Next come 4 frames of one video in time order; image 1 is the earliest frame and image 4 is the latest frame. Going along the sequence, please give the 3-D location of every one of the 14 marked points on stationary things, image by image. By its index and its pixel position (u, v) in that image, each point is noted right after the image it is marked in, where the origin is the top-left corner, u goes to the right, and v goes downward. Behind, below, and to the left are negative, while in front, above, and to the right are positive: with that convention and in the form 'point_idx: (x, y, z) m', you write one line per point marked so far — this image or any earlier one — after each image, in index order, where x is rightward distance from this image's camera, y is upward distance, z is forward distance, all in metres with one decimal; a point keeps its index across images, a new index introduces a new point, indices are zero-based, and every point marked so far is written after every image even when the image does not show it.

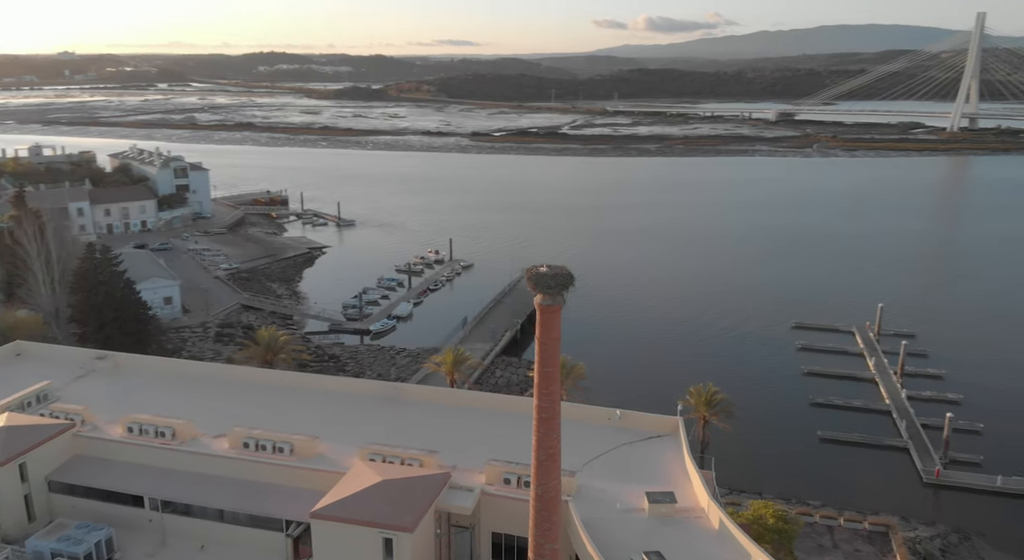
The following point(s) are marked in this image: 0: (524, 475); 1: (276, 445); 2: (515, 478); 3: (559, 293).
0: (+0.2, -2.8, +10.2) m
1: (-3.7, -2.6, +11.3) m
2: (0.0, -2.8, +10.2) m
3: (+0.5, -0.1, +7.0) m
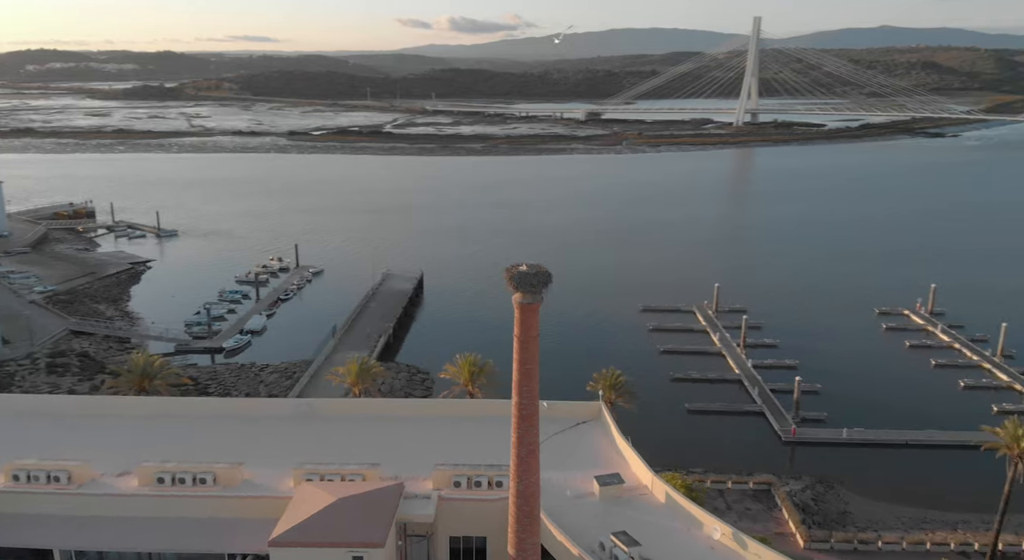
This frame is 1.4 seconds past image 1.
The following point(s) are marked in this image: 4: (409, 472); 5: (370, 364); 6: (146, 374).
0: (-0.5, -2.8, +10.1) m
1: (-4.5, -2.8, +10.4) m
2: (-0.7, -2.8, +10.2) m
3: (+0.3, -0.1, +7.2) m
4: (-1.6, -3.0, +11.2) m
5: (-3.6, -2.1, +18.1) m
6: (-9.2, -2.4, +18.1) m
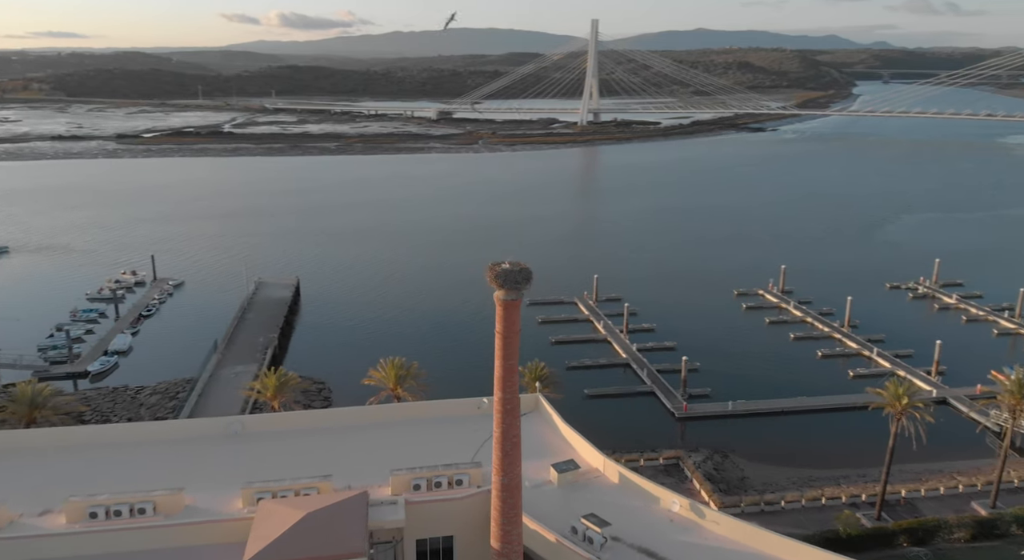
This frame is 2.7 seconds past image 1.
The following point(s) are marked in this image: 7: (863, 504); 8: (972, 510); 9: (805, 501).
0: (-1.1, -2.8, +10.2) m
1: (-5.1, -3.0, +9.7) m
2: (-1.2, -2.8, +10.2) m
3: (+0.1, -0.1, +7.3) m
4: (-2.3, -3.0, +11.0) m
5: (-5.5, -2.3, +17.5) m
6: (-11.1, -2.9, +16.4) m
7: (+8.5, -5.4, +17.5) m
8: (+11.0, -5.5, +17.2) m
9: (+7.0, -5.3, +17.2) m
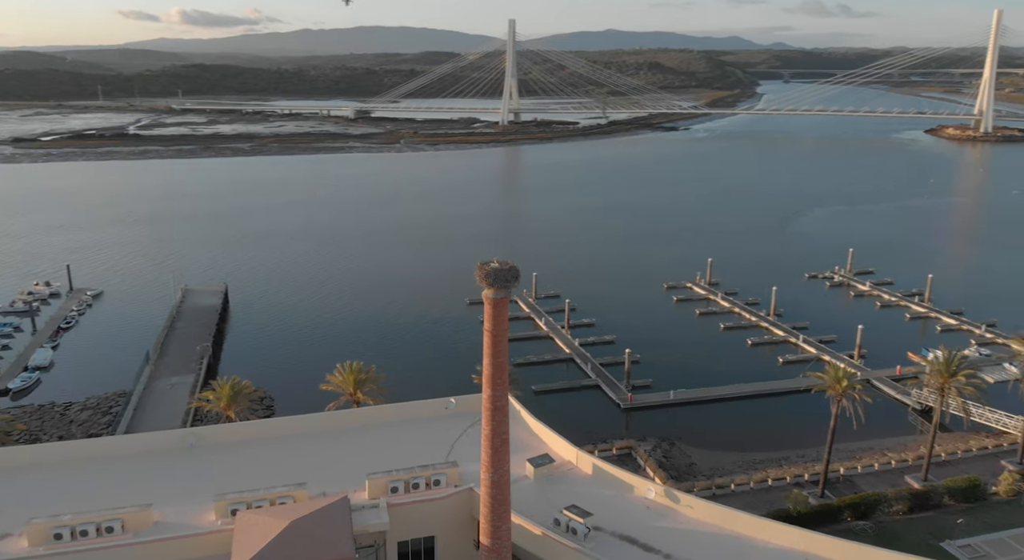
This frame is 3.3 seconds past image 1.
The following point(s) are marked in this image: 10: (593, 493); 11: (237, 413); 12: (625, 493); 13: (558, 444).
0: (-1.4, -2.8, +10.2) m
1: (-5.3, -3.2, +9.3) m
2: (-1.5, -2.9, +10.2) m
3: (0.0, -0.1, +7.5) m
4: (-2.7, -3.1, +10.9) m
5: (-6.5, -2.4, +17.1) m
6: (-11.9, -3.2, +15.5) m
7: (+7.5, -5.2, +18.4) m
8: (+10.0, -5.2, +18.3) m
9: (+6.1, -5.1, +18.0) m
10: (+1.1, -3.1, +10.3) m
11: (-6.7, -3.2, +17.6) m
12: (+1.6, -3.1, +10.4) m
13: (+0.7, -2.7, +11.6) m
